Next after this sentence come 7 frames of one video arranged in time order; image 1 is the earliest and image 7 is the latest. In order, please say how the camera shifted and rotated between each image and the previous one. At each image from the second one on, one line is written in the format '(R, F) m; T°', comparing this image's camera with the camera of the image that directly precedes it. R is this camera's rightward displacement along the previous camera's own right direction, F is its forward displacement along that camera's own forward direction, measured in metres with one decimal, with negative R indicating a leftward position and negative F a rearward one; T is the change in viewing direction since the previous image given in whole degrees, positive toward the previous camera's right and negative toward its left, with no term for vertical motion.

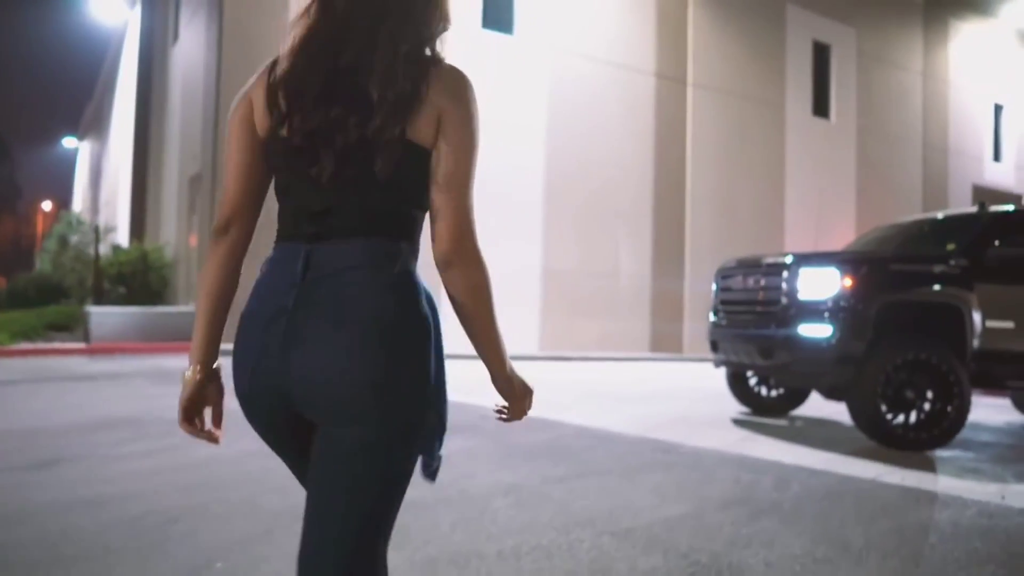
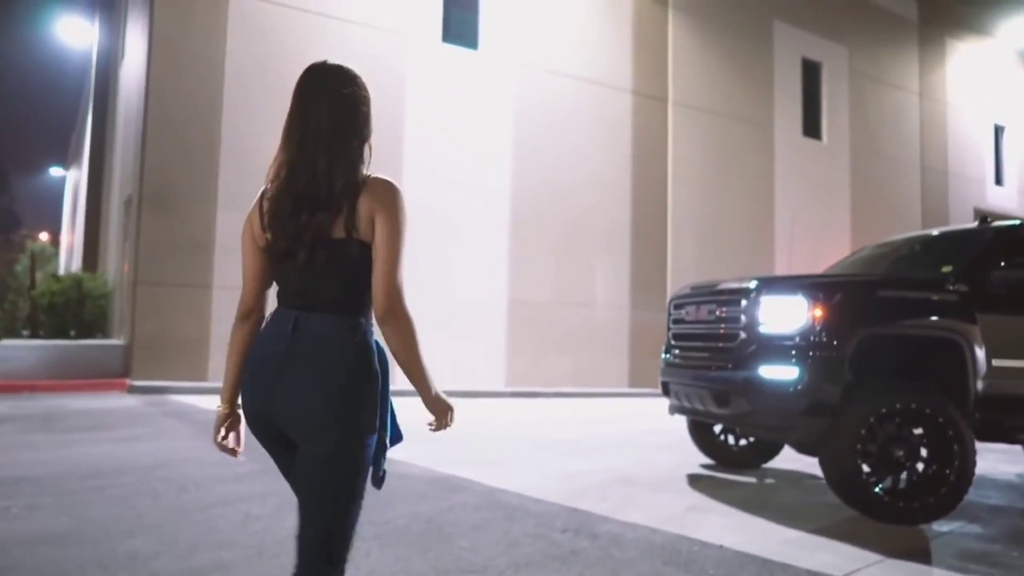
(+0.7, +1.1) m; 0°
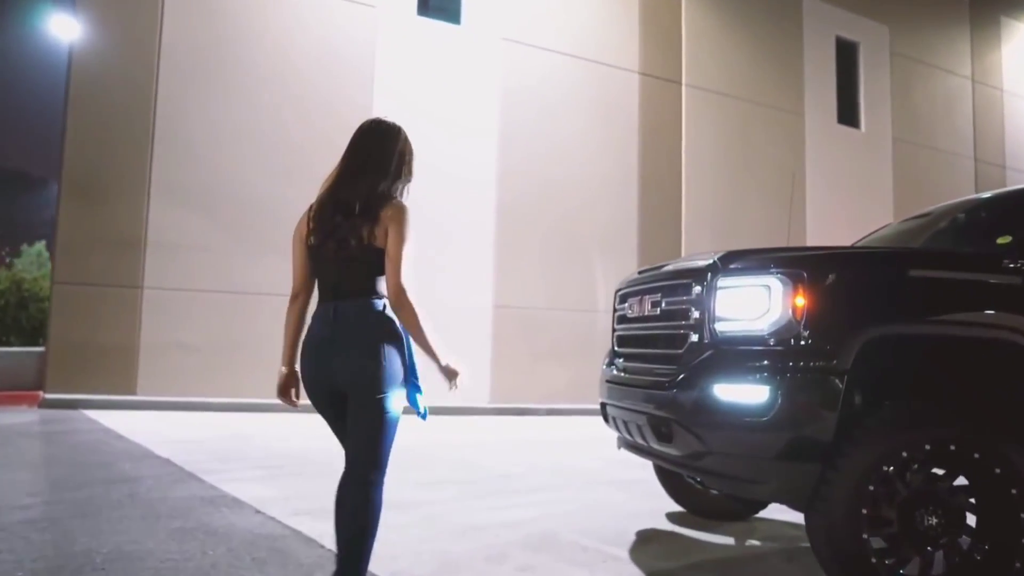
(+0.9, +1.6) m; -3°
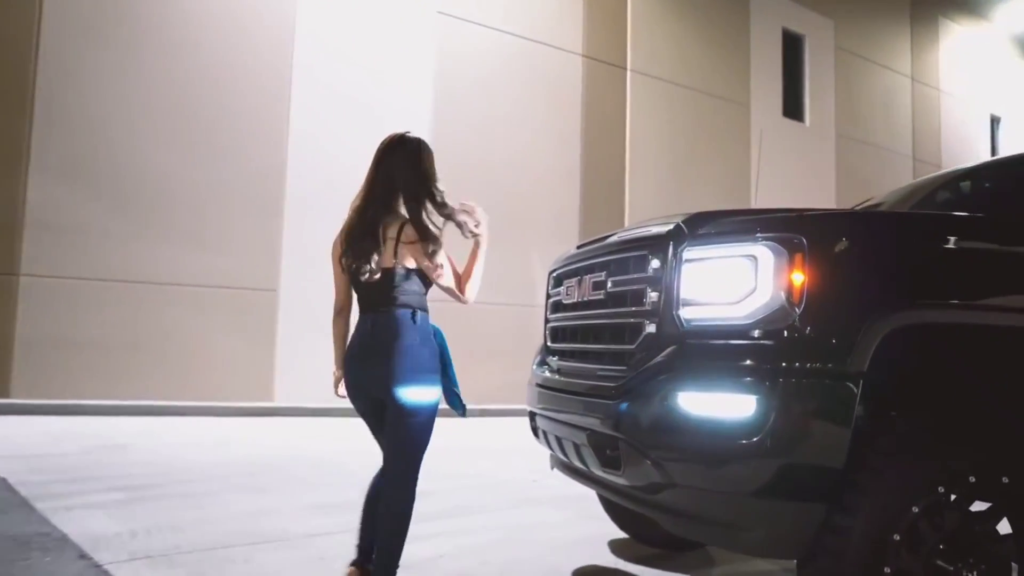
(+0.2, +0.9) m; +4°
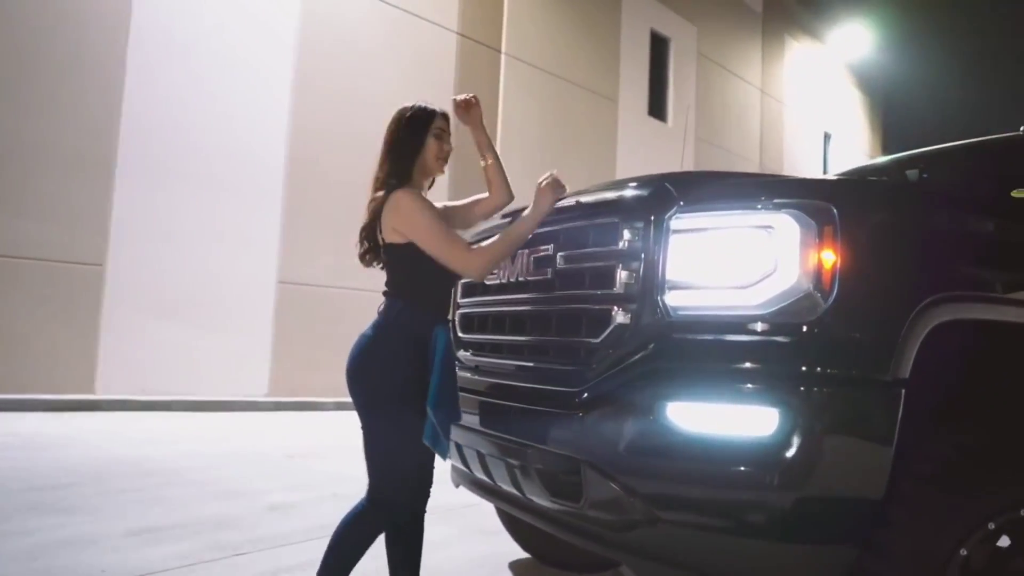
(-0.2, +0.7) m; +12°
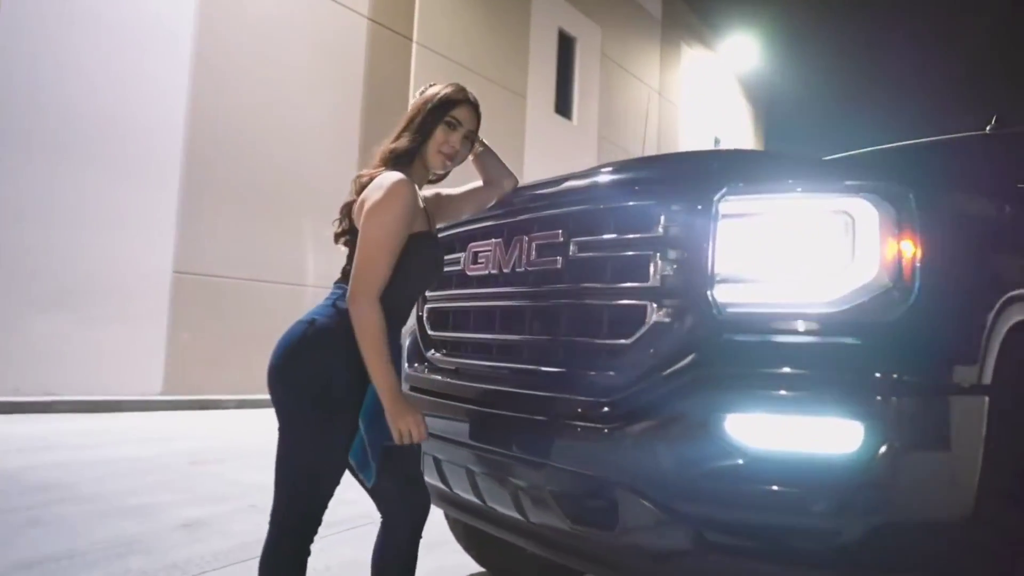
(-0.3, +0.3) m; +9°
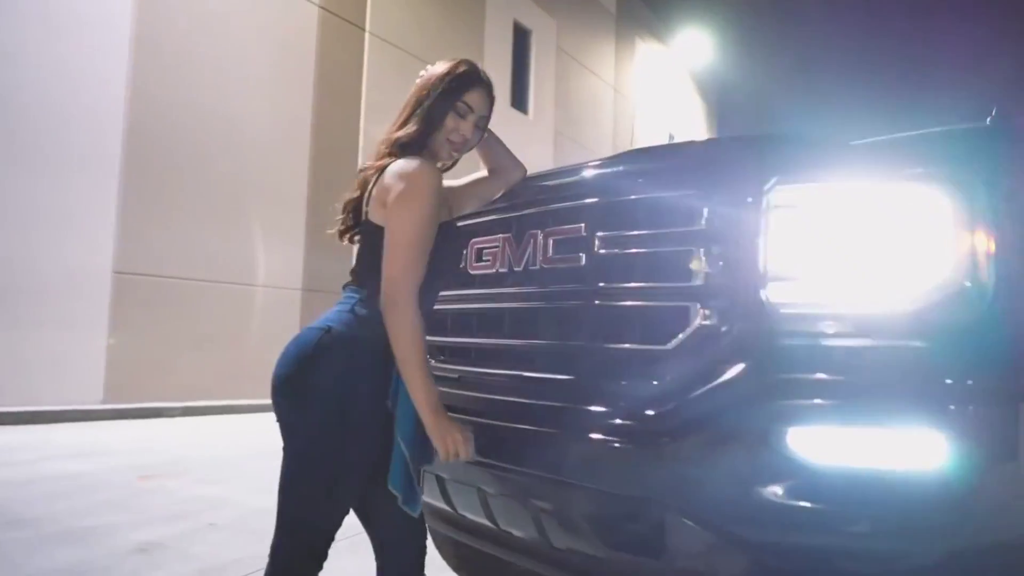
(-0.2, +0.2) m; +4°
